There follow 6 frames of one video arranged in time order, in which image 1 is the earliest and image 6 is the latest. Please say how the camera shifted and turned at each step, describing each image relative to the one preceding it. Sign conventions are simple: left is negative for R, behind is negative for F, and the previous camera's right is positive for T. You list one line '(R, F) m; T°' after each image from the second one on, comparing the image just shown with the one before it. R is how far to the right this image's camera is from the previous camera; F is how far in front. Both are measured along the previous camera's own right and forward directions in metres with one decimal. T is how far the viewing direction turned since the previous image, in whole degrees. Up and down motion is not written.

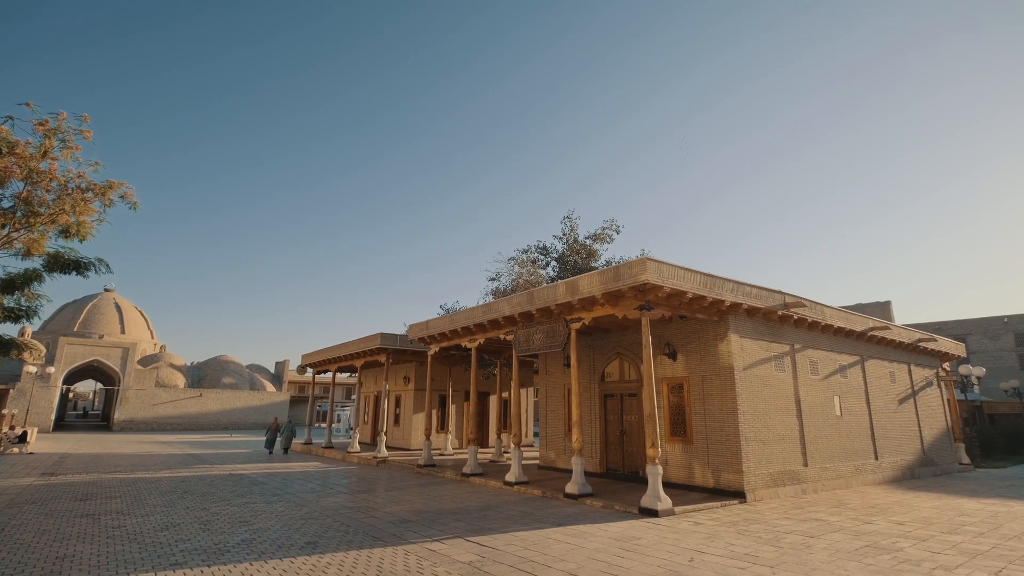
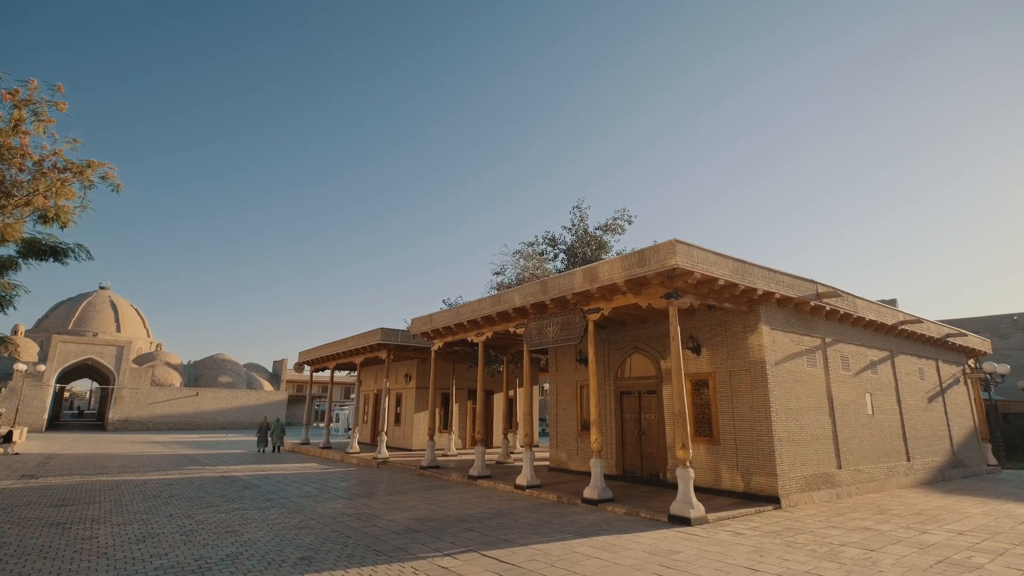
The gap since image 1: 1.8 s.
(-0.2, +0.7) m; 0°
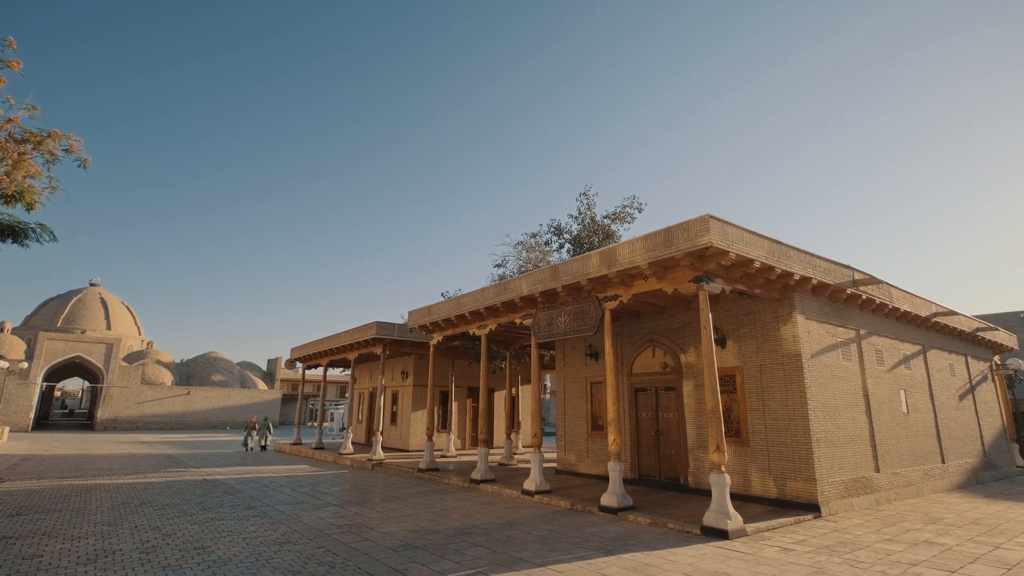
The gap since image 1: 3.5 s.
(-0.2, +0.9) m; 0°
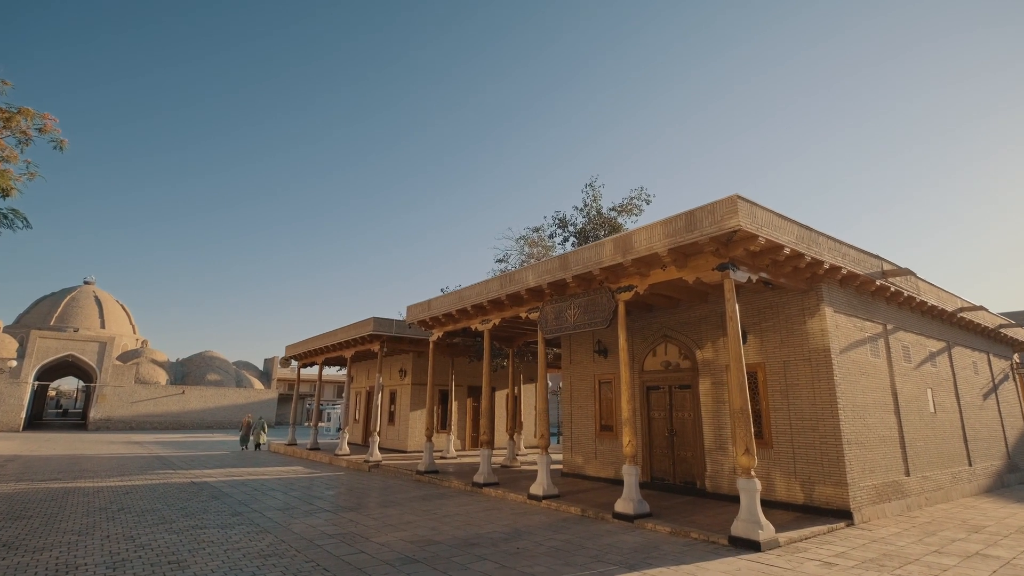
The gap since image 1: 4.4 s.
(-0.1, +0.6) m; 0°
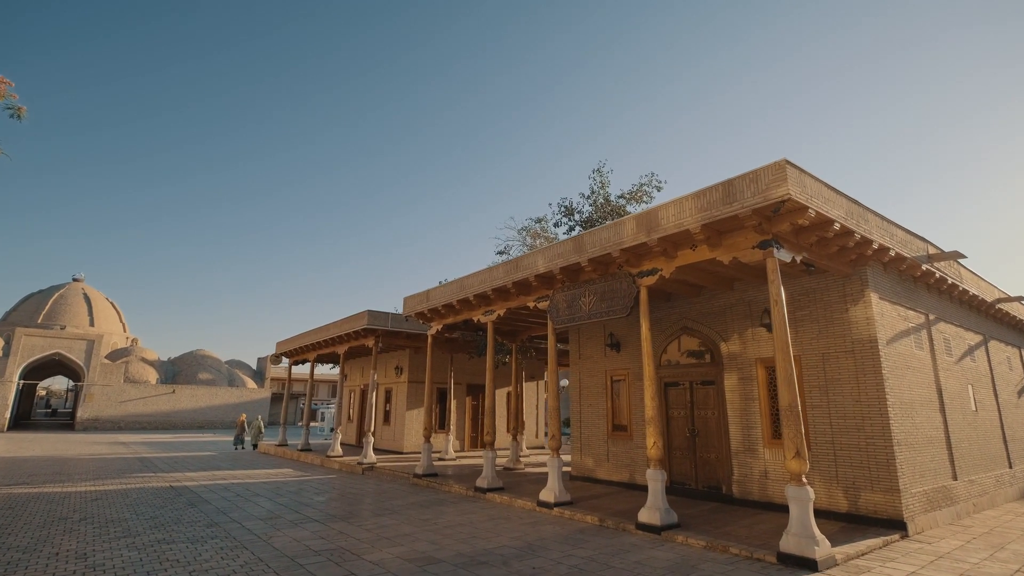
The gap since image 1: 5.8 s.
(-0.2, +0.8) m; 0°
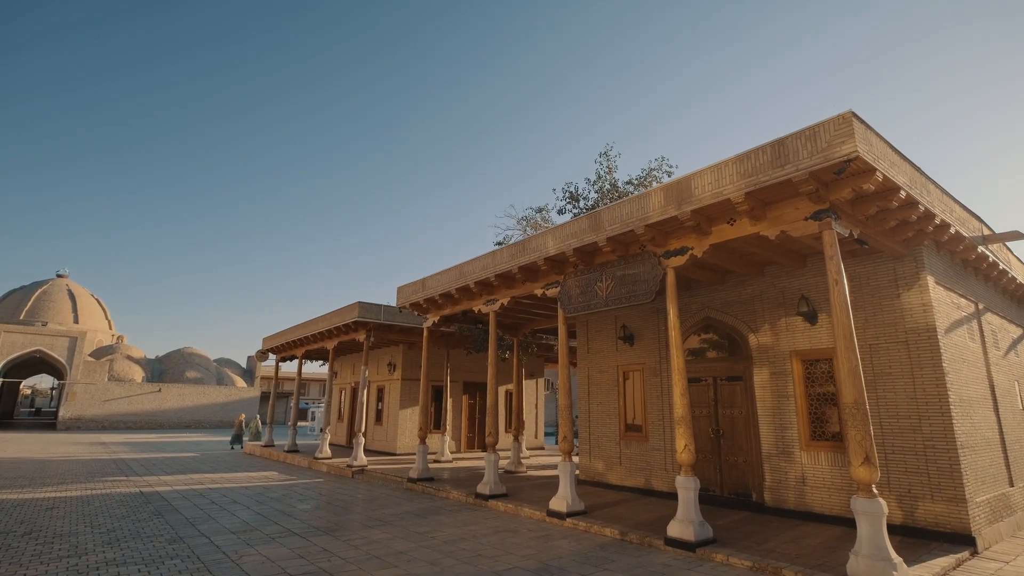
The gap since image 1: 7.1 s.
(-0.2, +0.8) m; +1°
